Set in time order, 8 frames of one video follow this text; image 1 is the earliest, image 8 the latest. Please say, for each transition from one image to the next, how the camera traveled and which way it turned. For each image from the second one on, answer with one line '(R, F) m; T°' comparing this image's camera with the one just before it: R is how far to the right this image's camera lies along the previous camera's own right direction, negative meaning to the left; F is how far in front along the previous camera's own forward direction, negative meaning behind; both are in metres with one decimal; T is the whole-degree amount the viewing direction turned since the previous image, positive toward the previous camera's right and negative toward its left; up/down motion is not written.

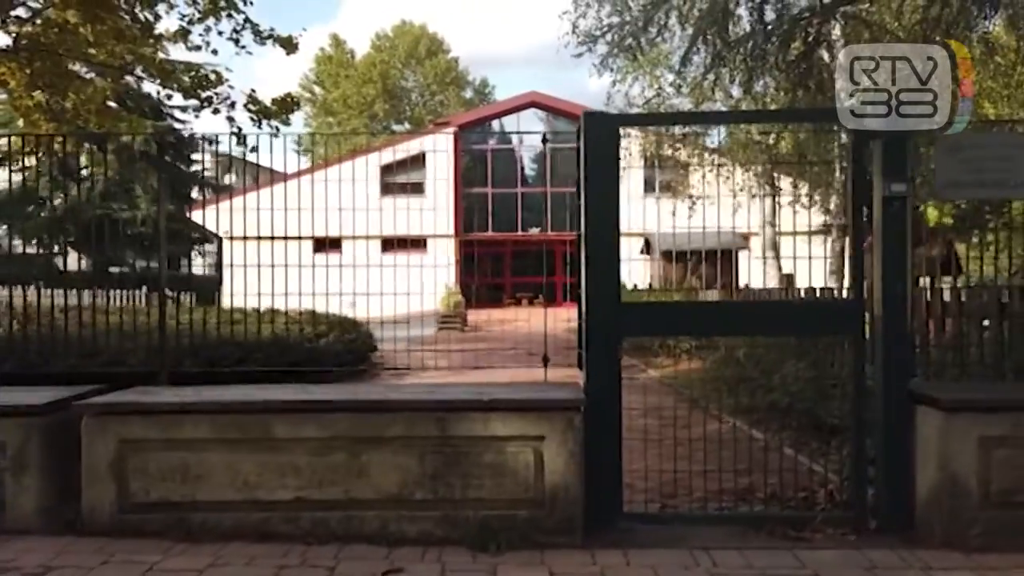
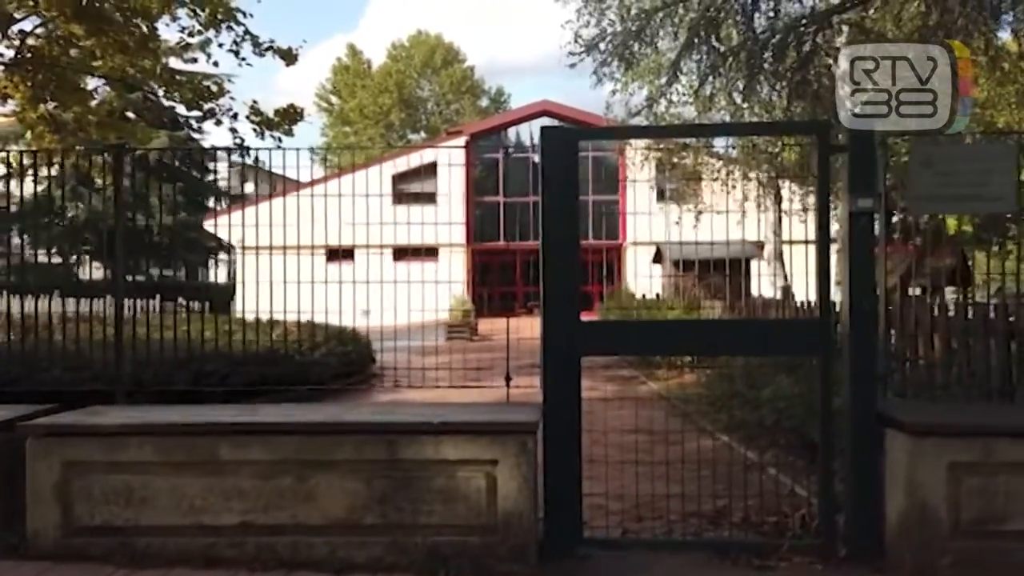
(+0.4, +0.2) m; -2°
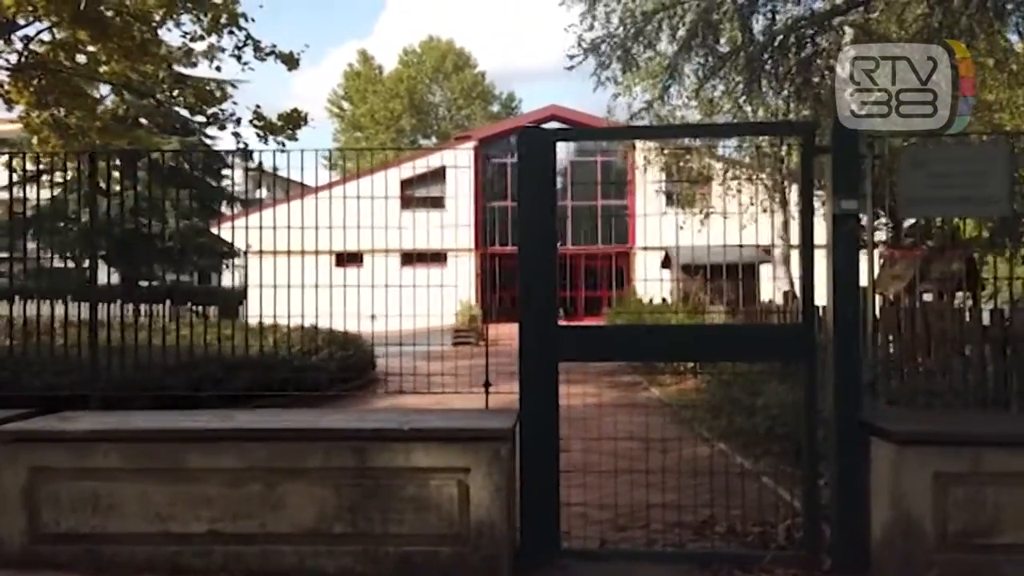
(+0.2, +0.1) m; -1°
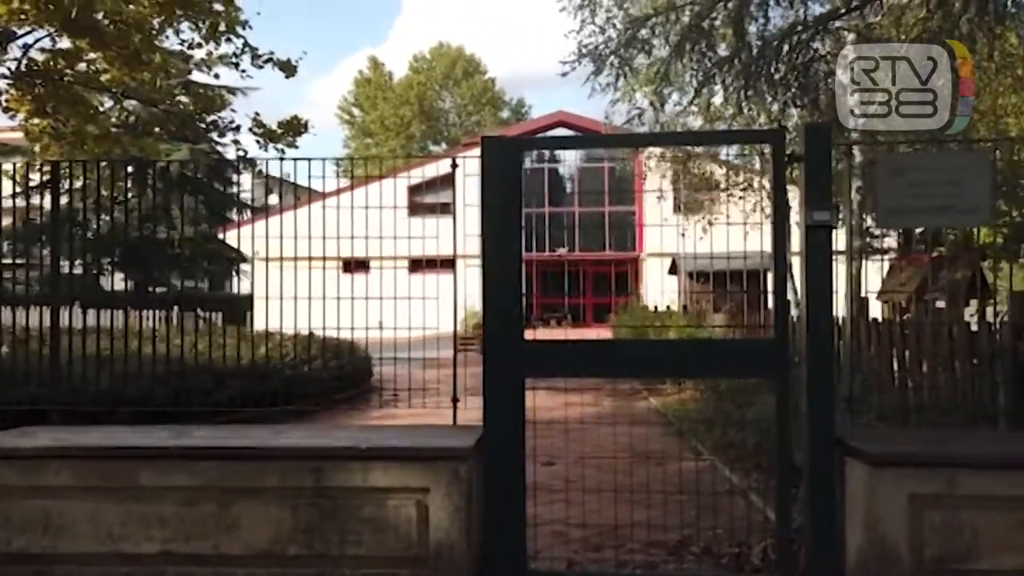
(+0.3, +0.2) m; -1°
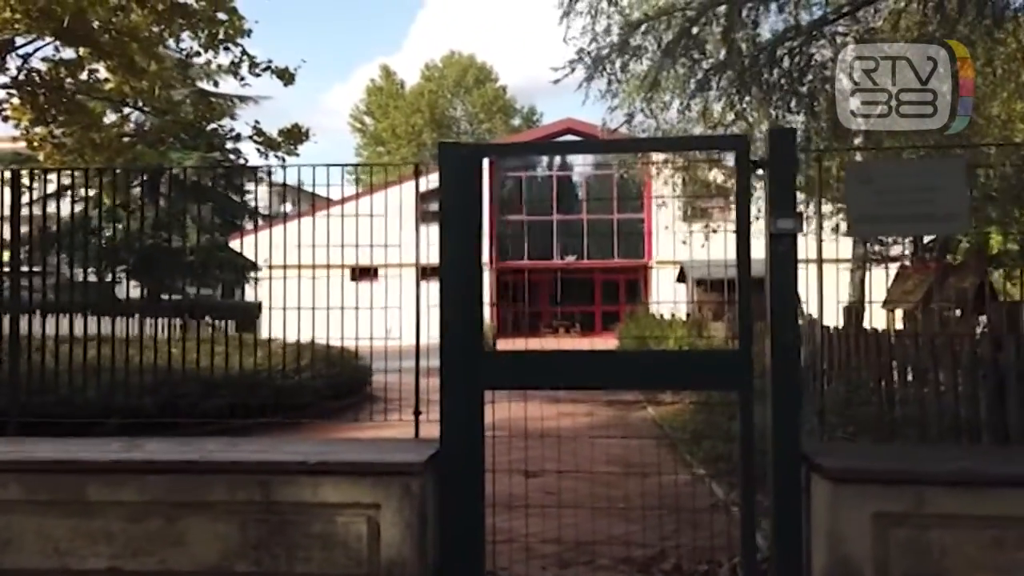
(+0.3, +0.1) m; -1°
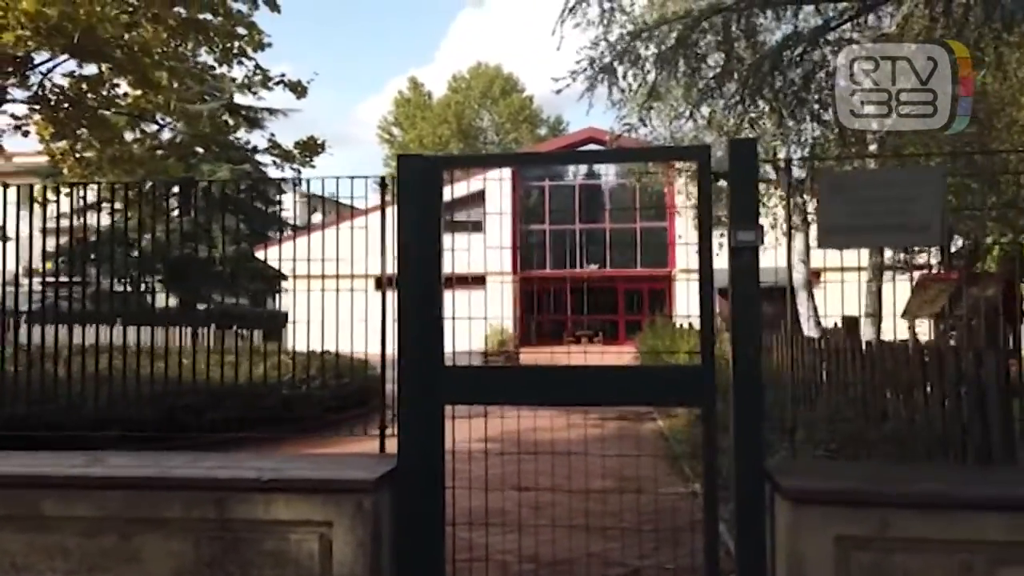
(+0.4, +0.1) m; -2°
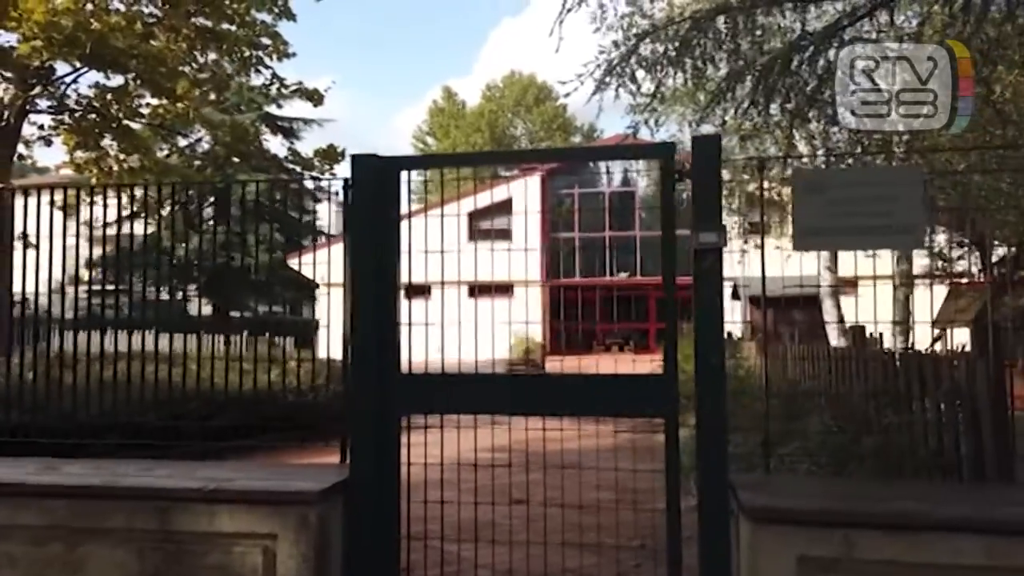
(+0.4, +0.2) m; -3°
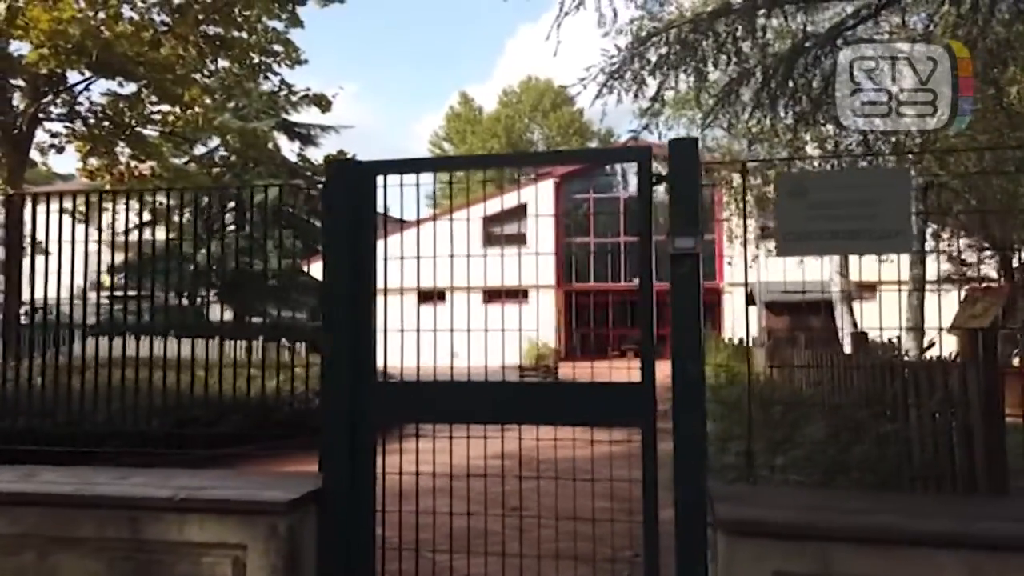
(+0.2, +0.1) m; -1°
